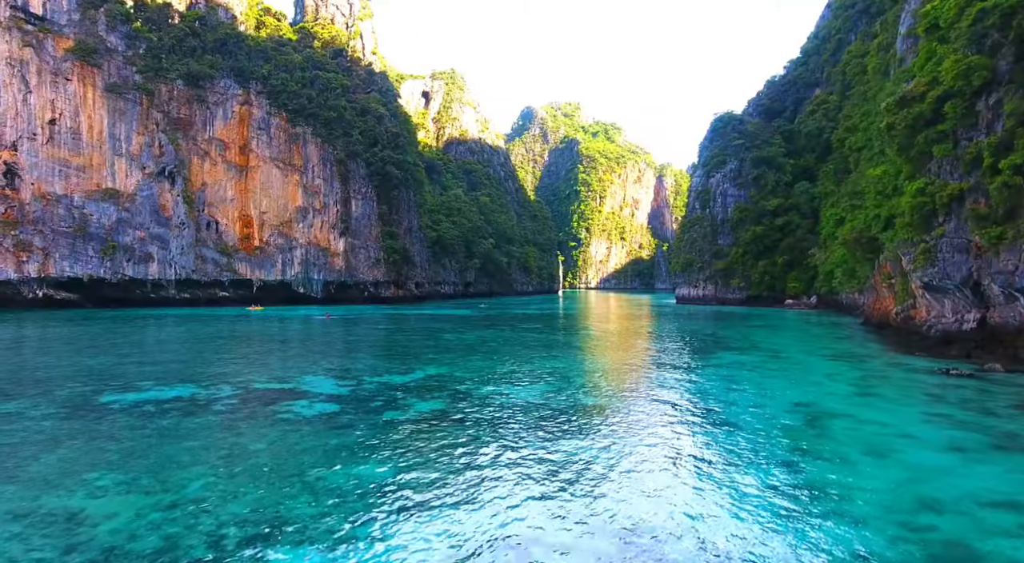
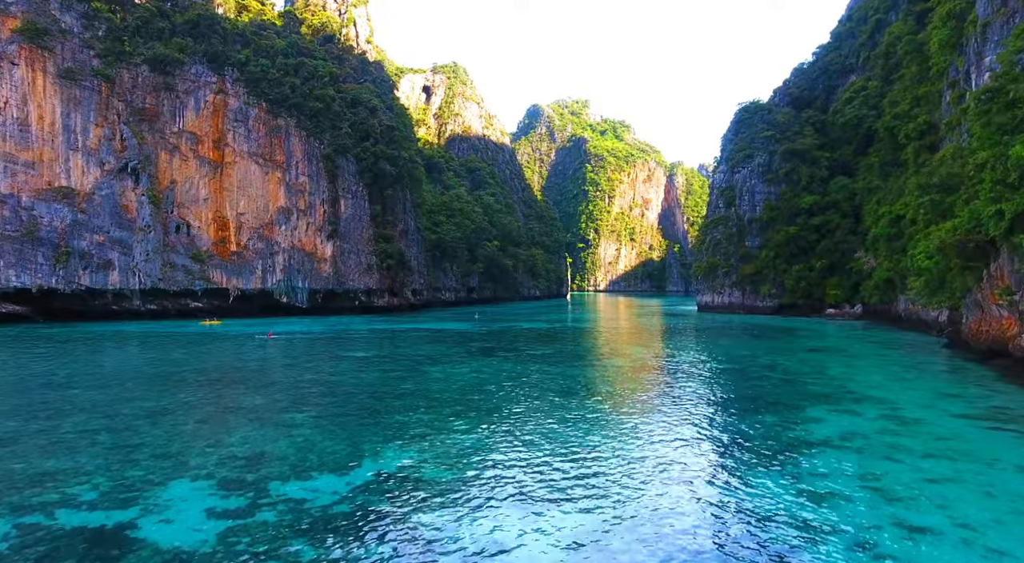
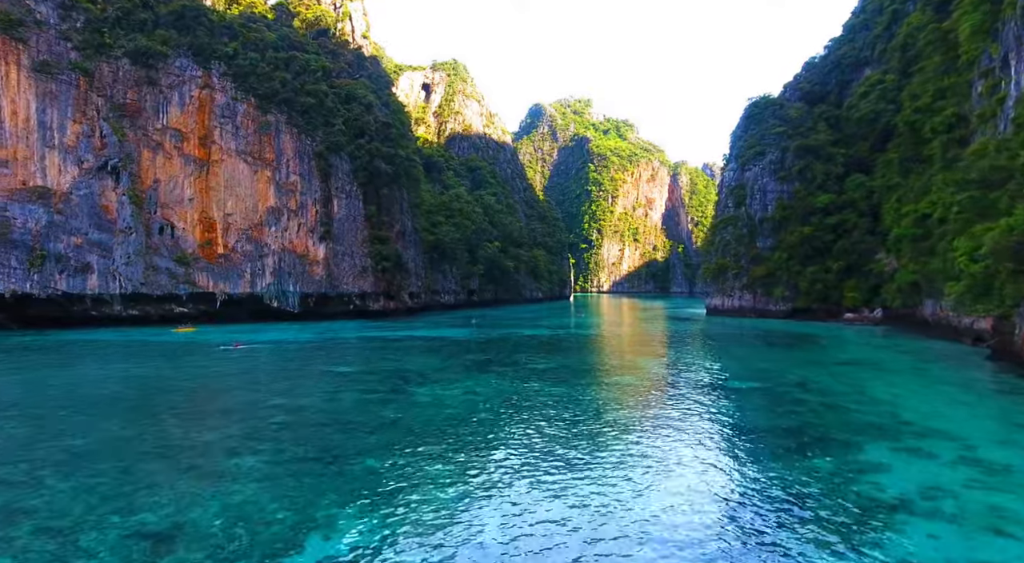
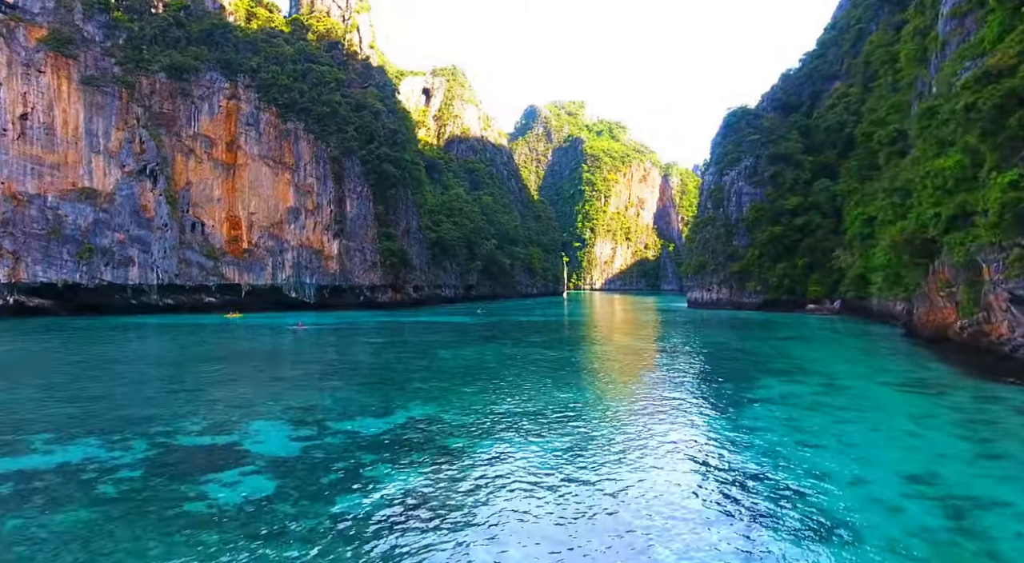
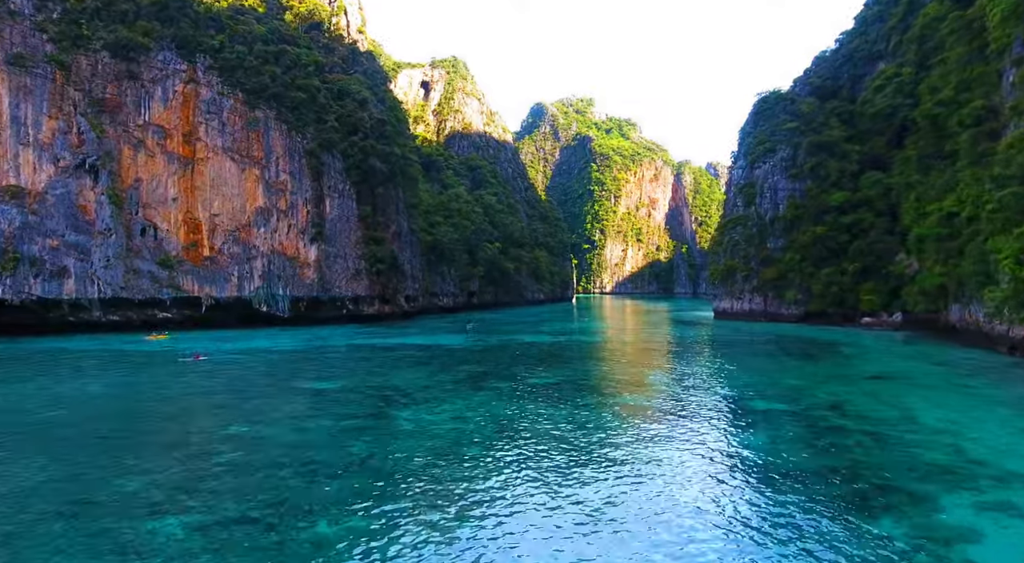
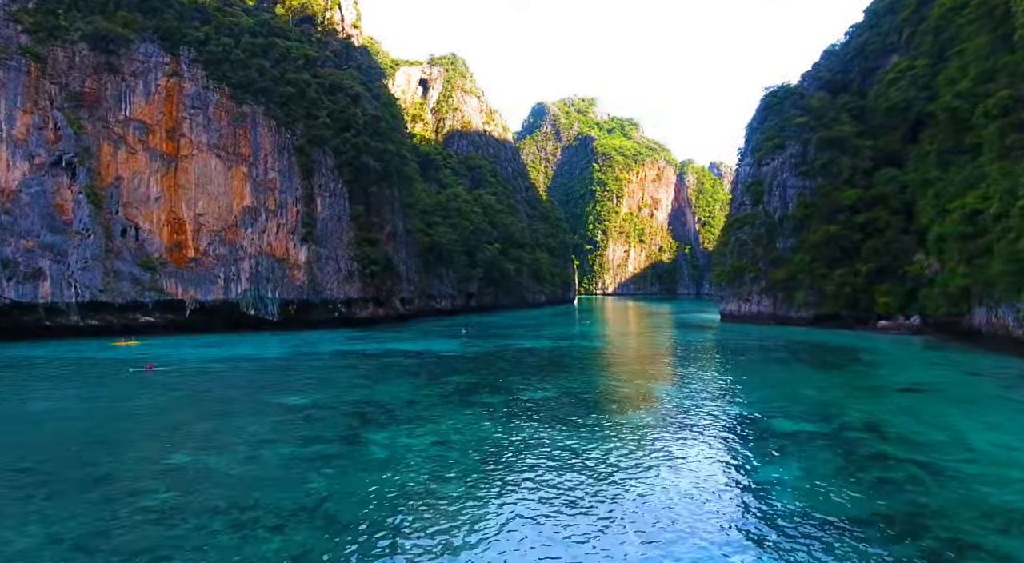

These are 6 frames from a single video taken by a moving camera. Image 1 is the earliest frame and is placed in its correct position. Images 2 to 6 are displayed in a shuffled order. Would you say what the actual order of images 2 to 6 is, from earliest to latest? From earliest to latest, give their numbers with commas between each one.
4, 2, 3, 5, 6
